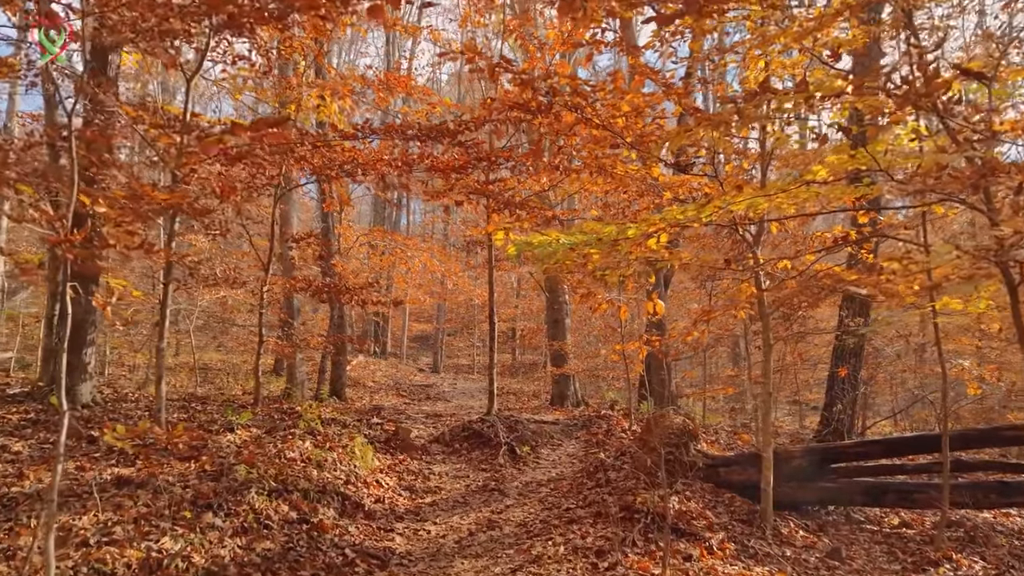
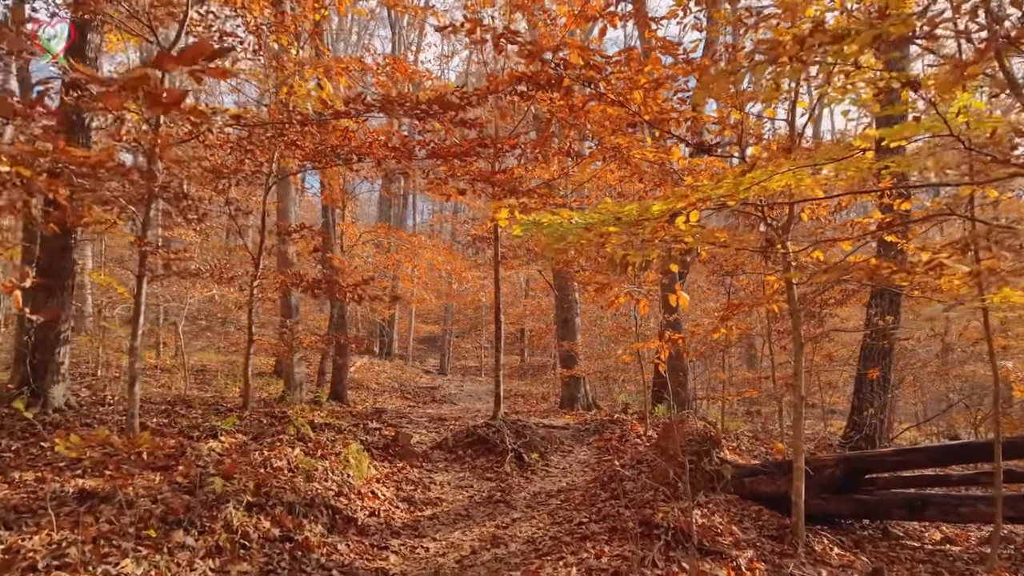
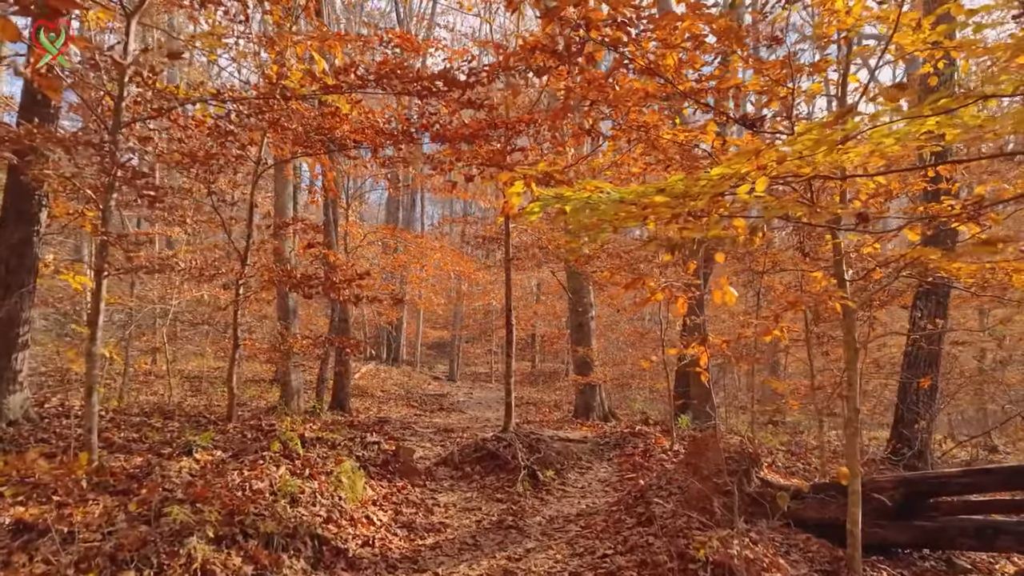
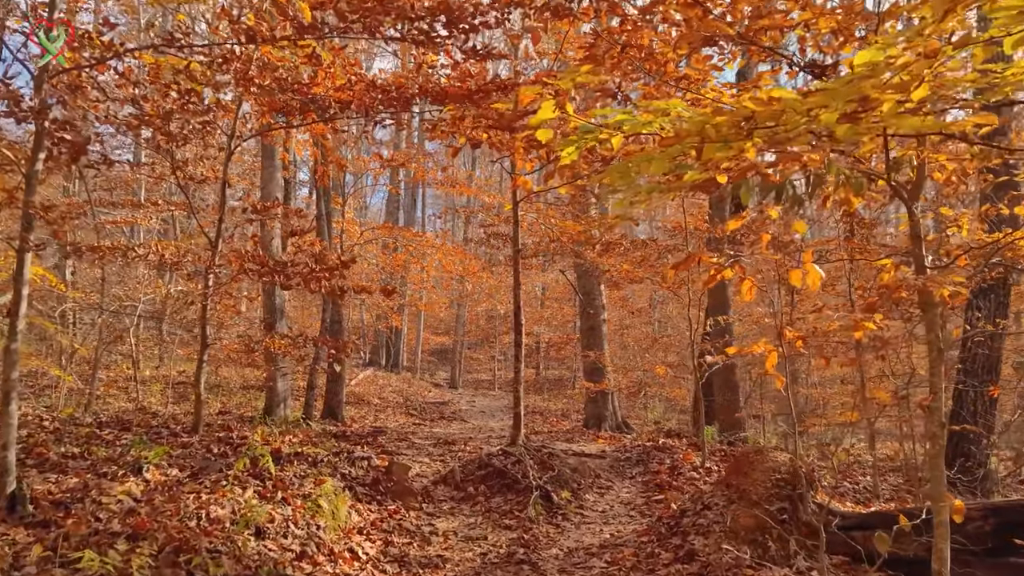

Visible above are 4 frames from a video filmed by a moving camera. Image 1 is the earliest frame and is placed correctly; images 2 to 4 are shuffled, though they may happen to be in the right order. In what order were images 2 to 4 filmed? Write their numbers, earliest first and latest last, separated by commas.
2, 3, 4
